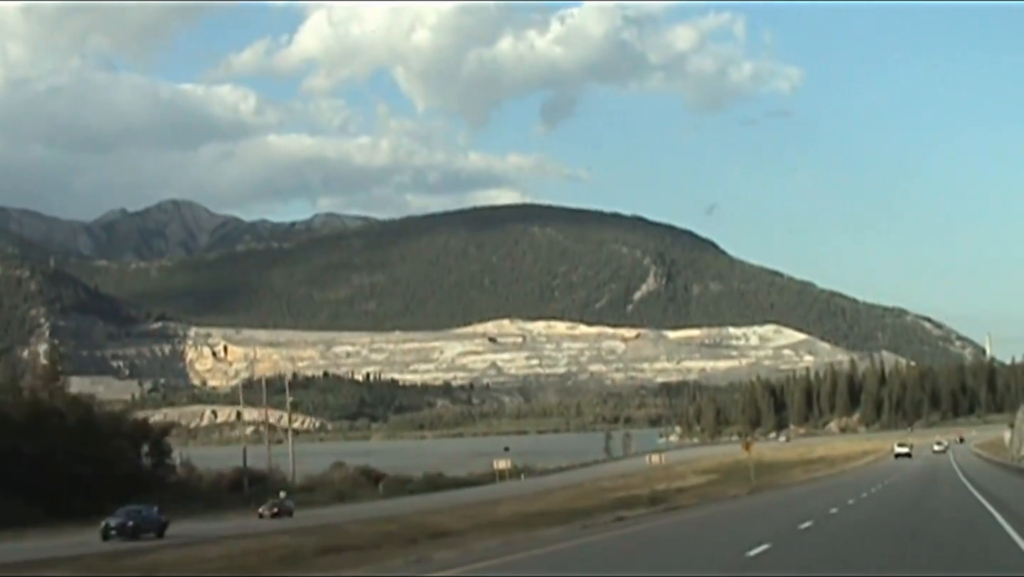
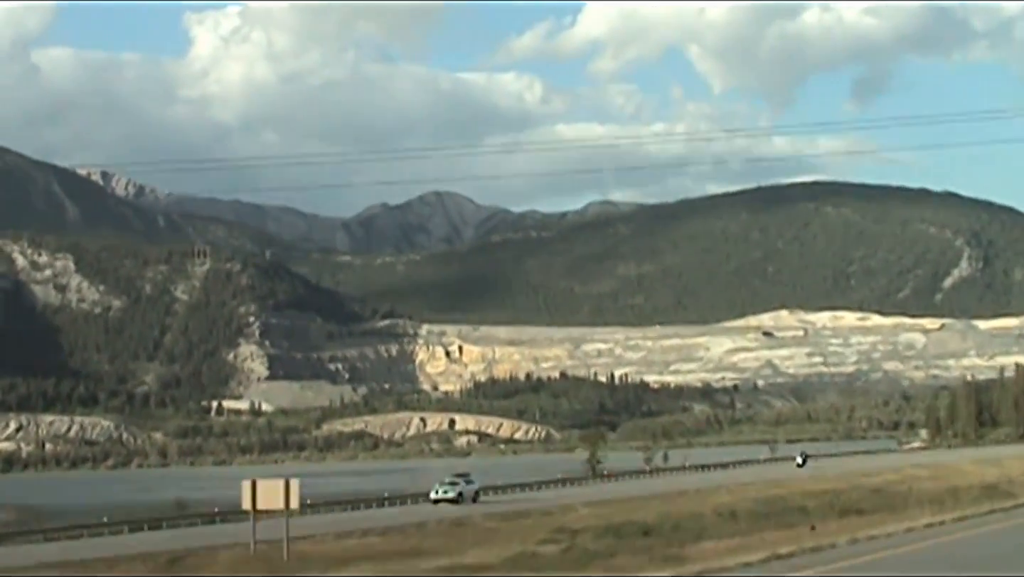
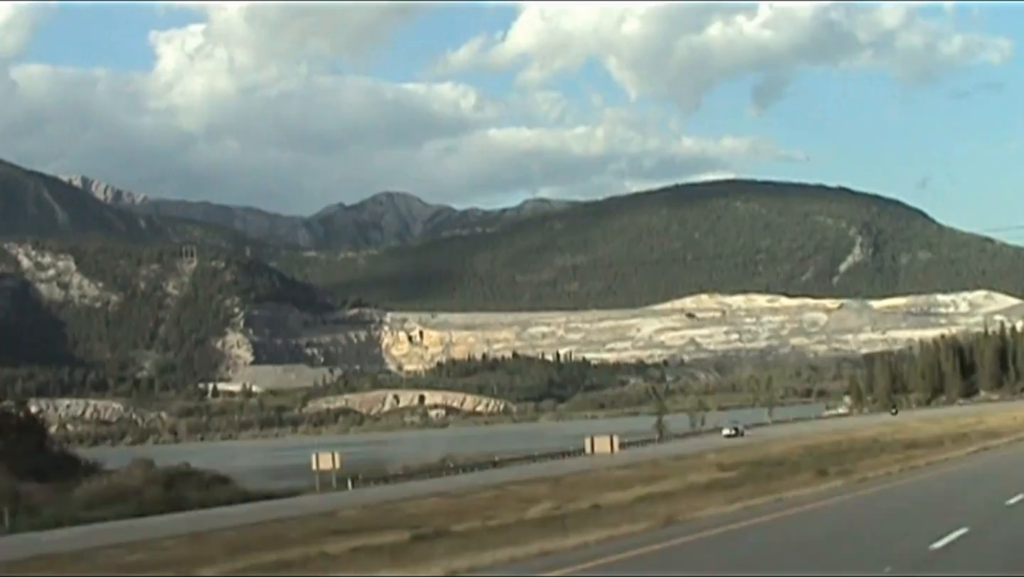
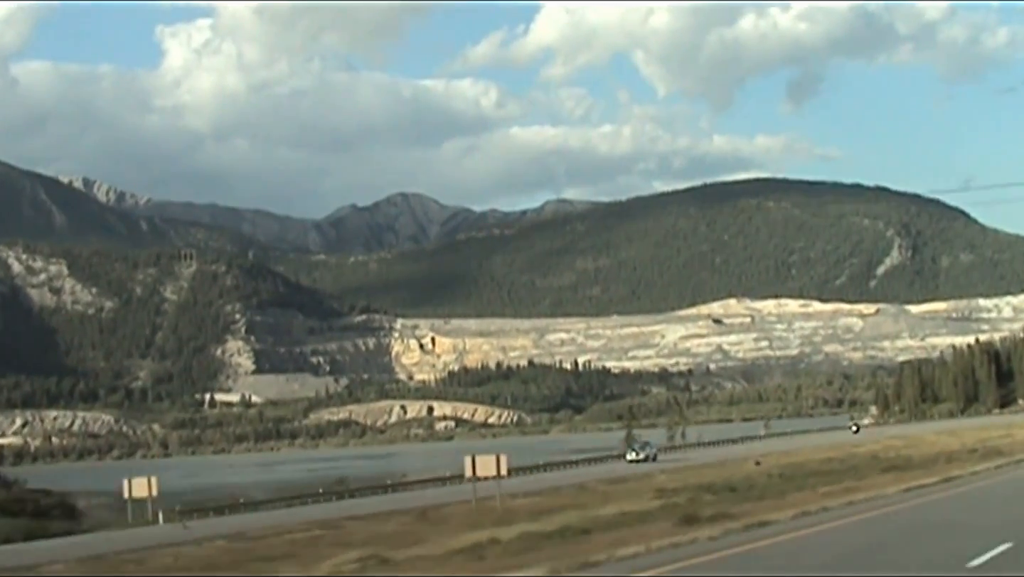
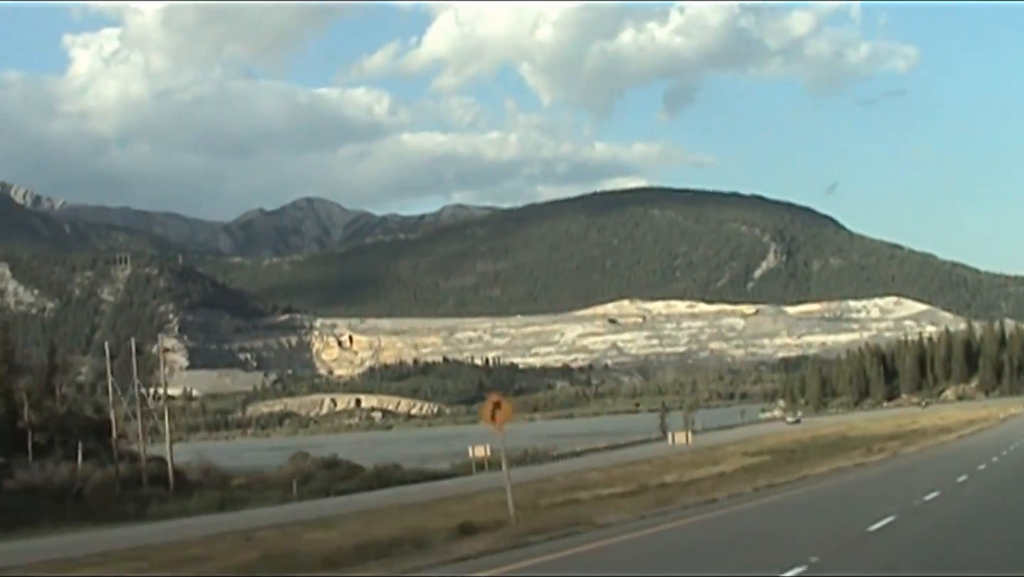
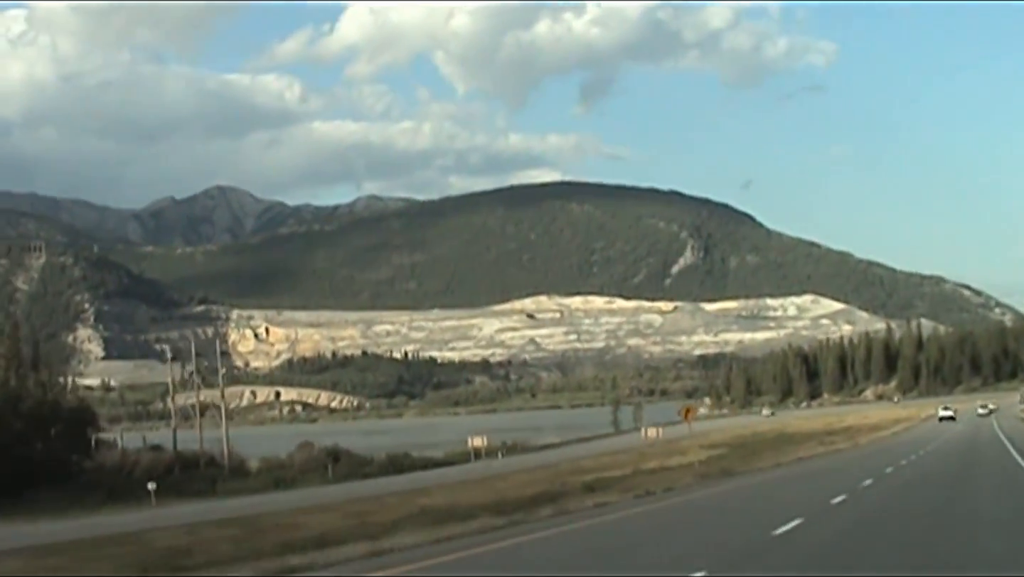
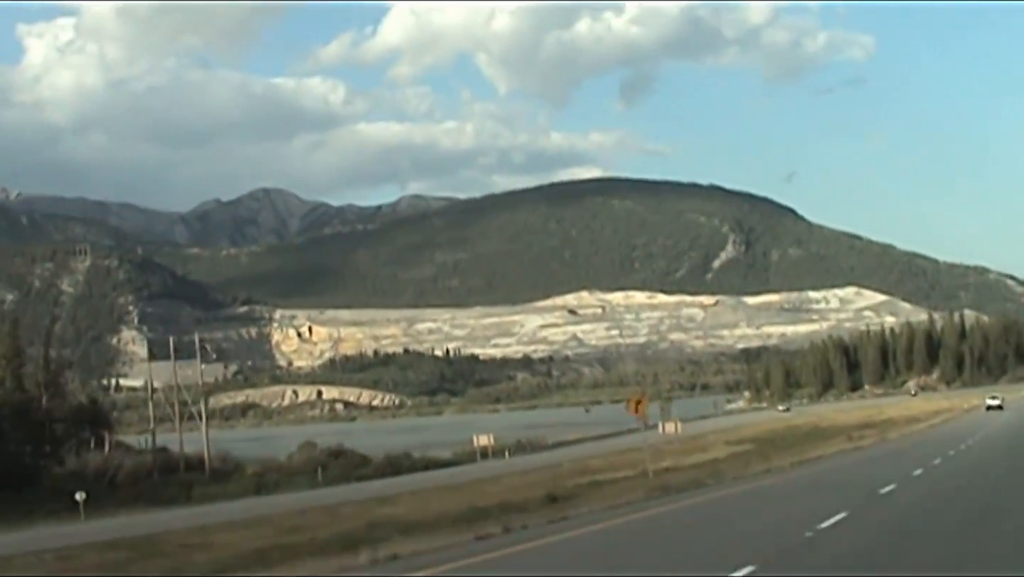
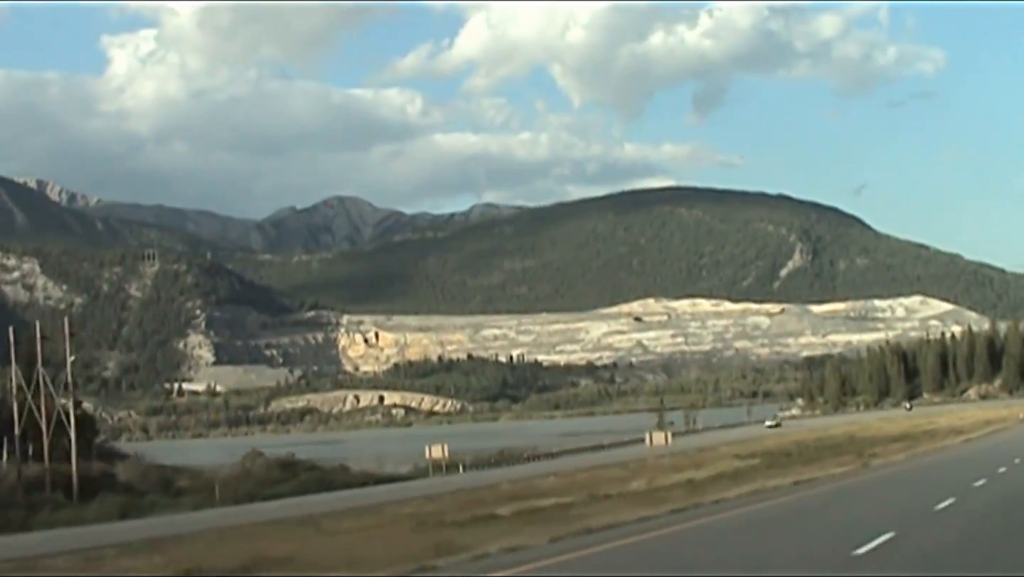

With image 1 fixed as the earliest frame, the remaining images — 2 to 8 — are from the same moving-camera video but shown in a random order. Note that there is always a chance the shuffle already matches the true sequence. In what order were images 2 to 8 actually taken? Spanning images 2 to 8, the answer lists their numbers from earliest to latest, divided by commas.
6, 7, 5, 8, 3, 4, 2
